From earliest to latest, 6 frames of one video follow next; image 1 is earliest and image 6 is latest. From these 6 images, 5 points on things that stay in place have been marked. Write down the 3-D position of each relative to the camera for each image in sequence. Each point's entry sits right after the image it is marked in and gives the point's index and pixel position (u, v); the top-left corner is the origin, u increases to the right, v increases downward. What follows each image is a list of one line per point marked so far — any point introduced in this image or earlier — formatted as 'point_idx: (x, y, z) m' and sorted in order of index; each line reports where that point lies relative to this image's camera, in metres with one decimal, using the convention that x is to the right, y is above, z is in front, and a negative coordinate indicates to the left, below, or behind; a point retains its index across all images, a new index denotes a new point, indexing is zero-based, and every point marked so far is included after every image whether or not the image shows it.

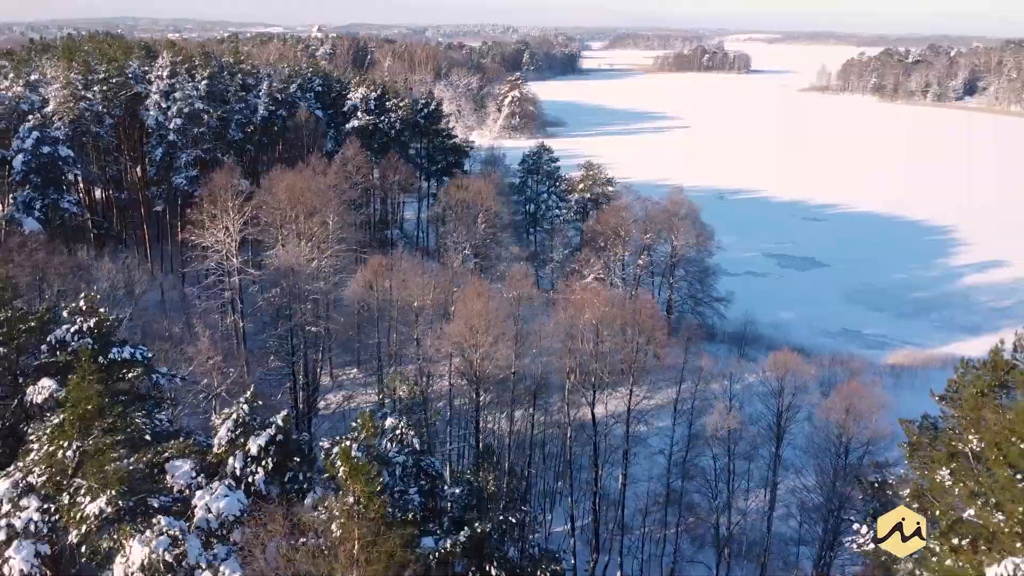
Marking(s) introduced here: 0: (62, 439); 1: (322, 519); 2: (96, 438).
0: (-6.5, -2.1, +11.9) m
1: (-2.8, -3.2, +11.7) m
2: (-6.1, -2.2, +12.0) m
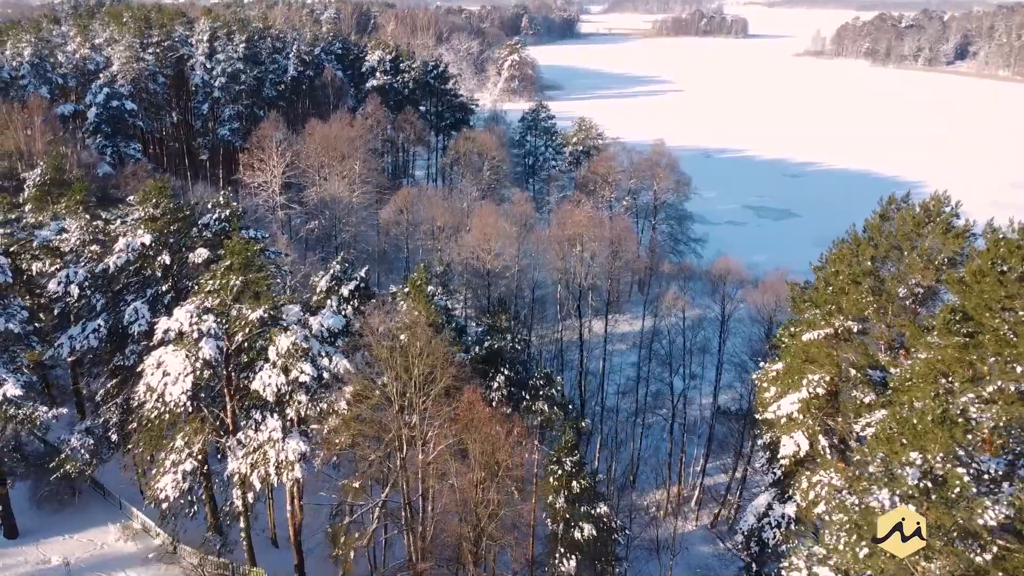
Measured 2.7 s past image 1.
0: (-6.3, +0.3, +18.2) m
1: (-2.6, -0.8, +18.1) m
2: (-5.9, +0.3, +18.3) m
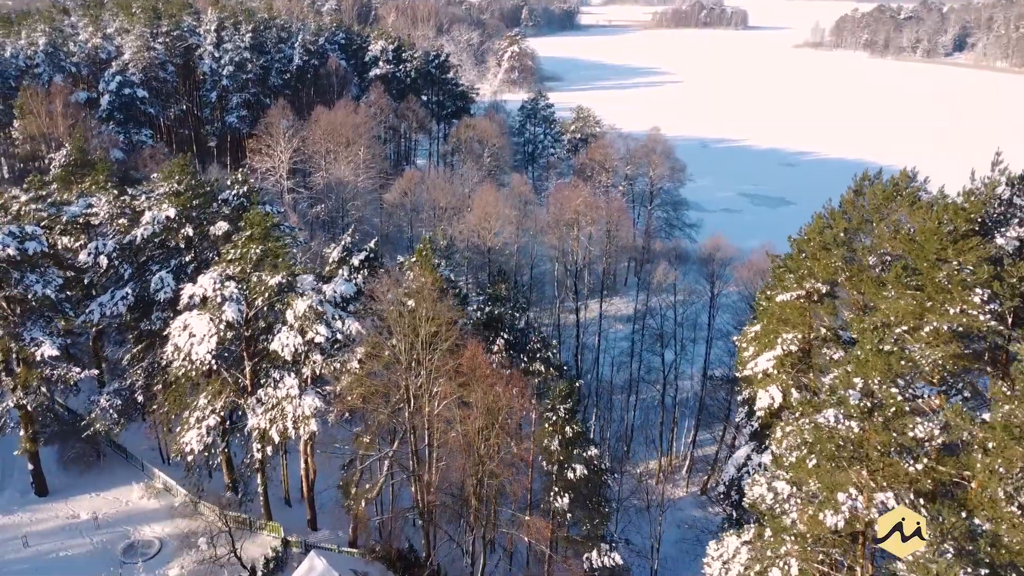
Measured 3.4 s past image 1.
0: (-6.3, +1.1, +19.7) m
1: (-2.7, -0.1, +19.5) m
2: (-6.0, +1.0, +19.7) m
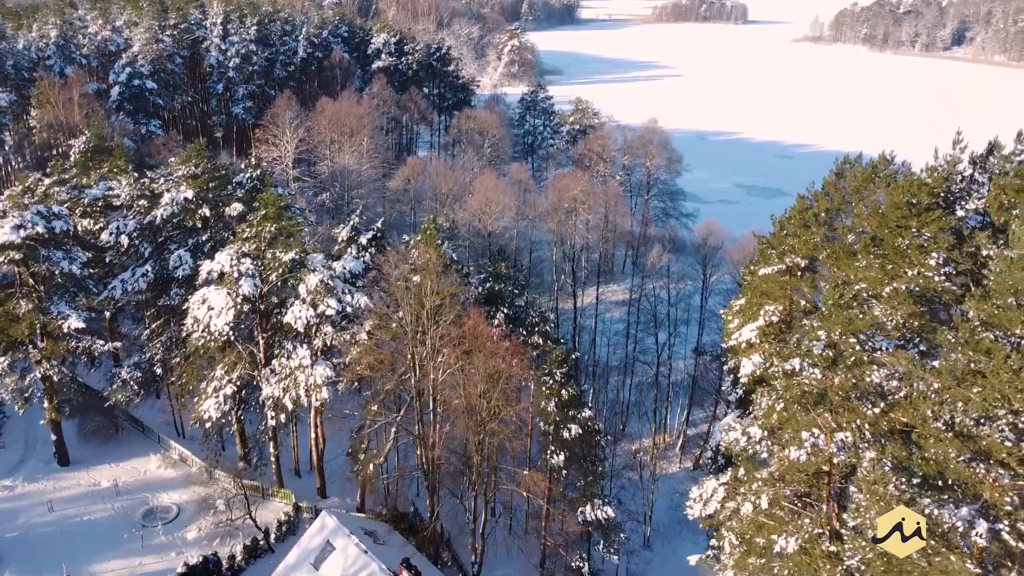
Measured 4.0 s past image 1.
0: (-6.4, +1.7, +20.8) m
1: (-2.7, +0.6, +20.7) m
2: (-6.0, +1.6, +20.9) m
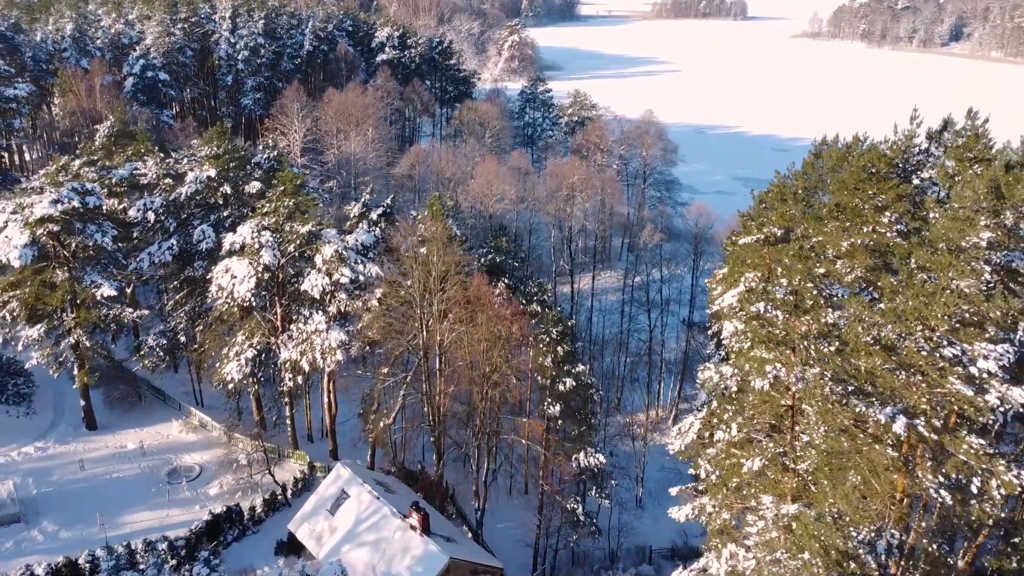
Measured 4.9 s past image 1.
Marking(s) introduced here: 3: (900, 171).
0: (-6.4, +2.5, +22.5) m
1: (-2.7, +1.4, +22.4) m
2: (-6.0, +2.4, +22.5) m
3: (+7.7, +2.3, +15.9) m
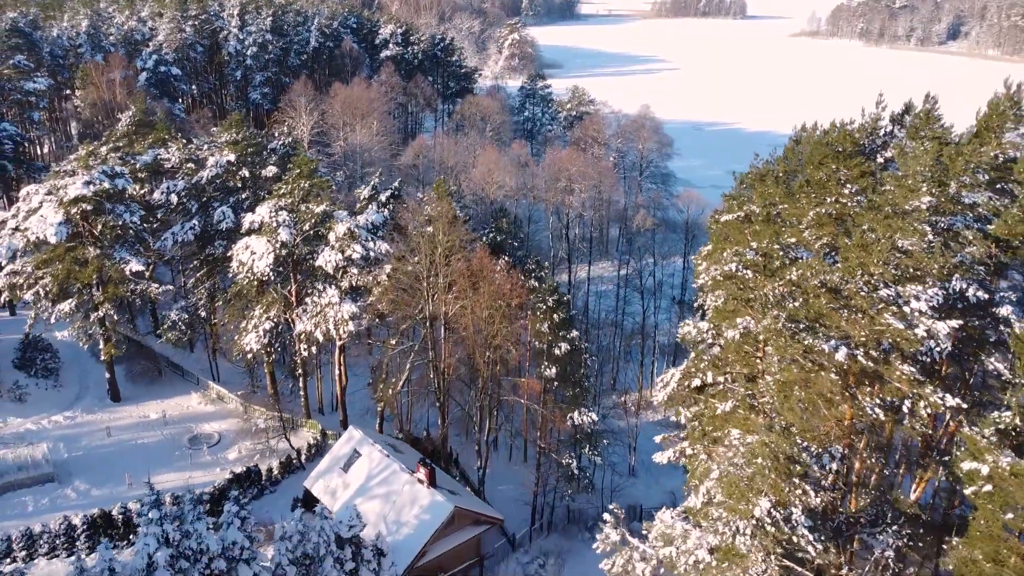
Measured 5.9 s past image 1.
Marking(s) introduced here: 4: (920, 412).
0: (-6.4, +3.2, +24.1) m
1: (-2.7, +2.1, +24.0) m
2: (-6.0, +3.1, +24.2) m
3: (+7.7, +3.0, +17.6) m
4: (+6.2, -1.9, +12.1) m
